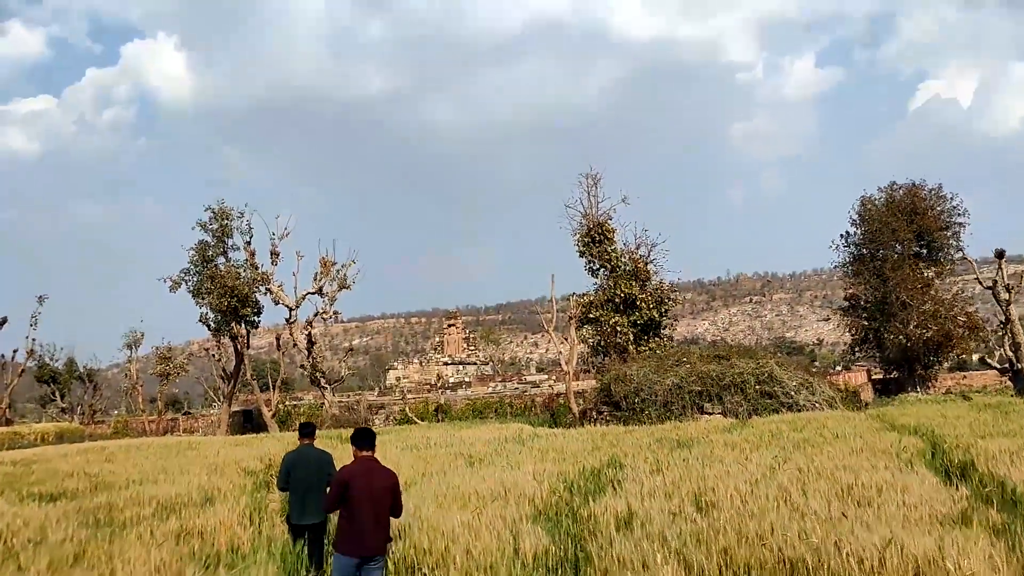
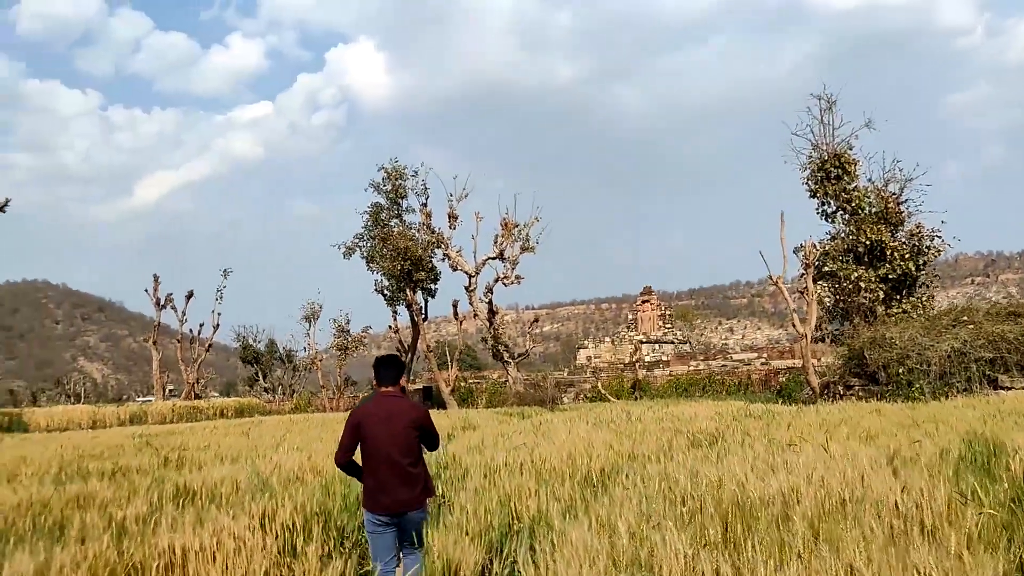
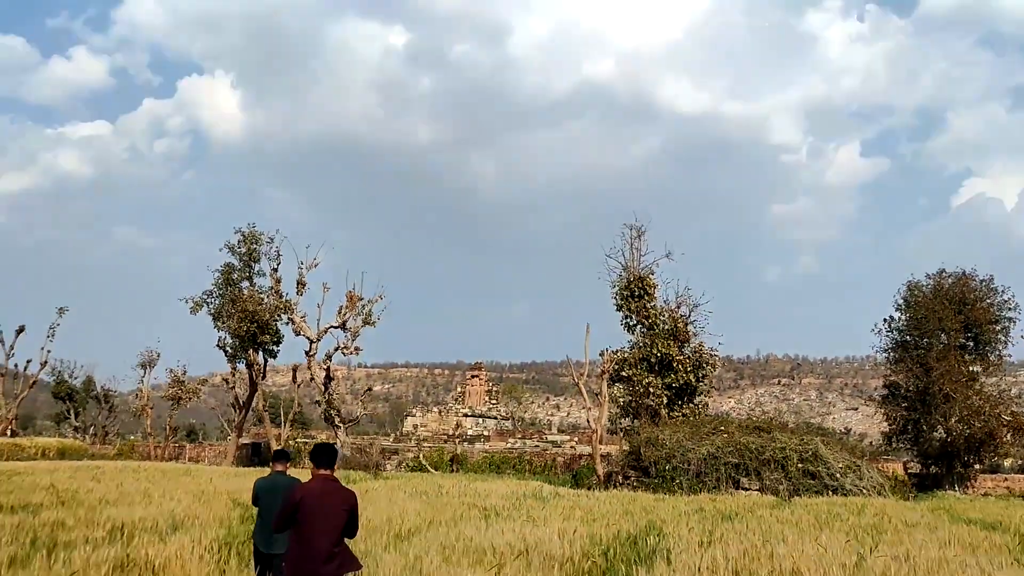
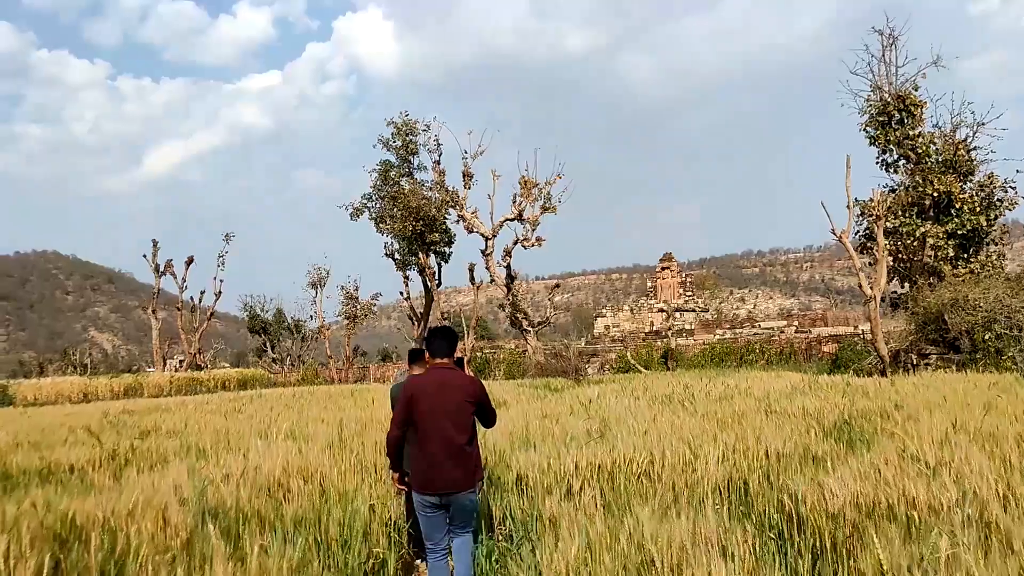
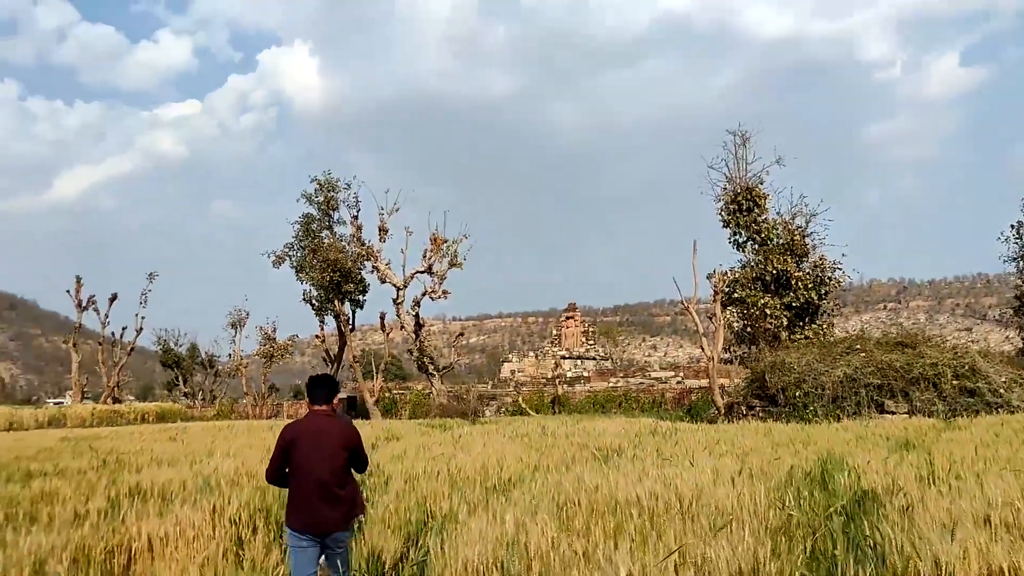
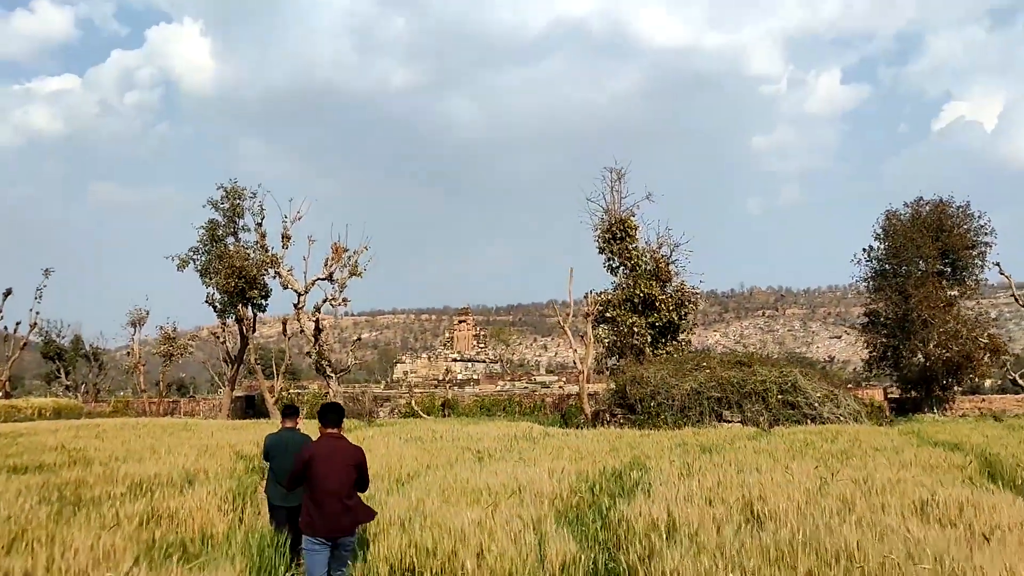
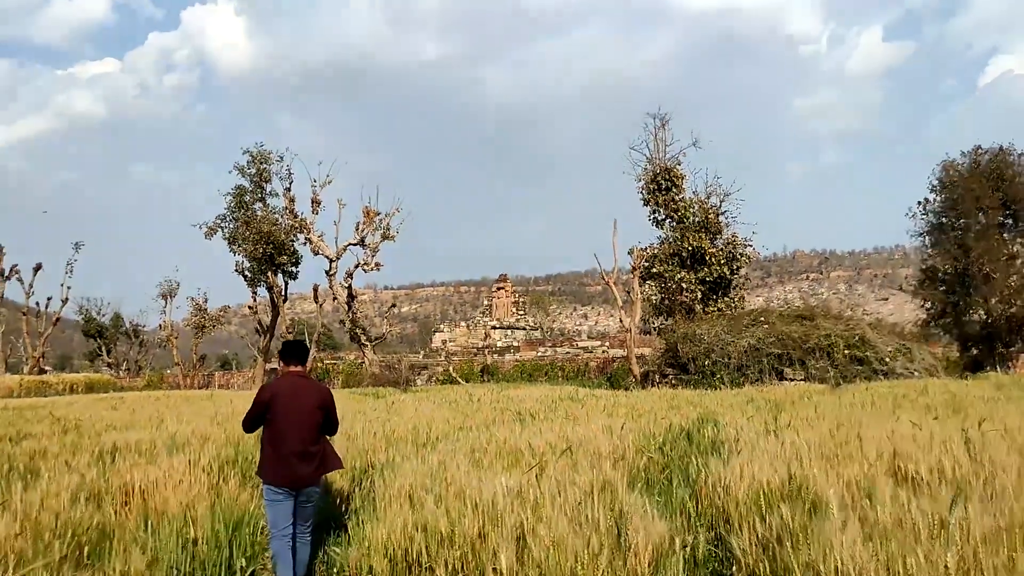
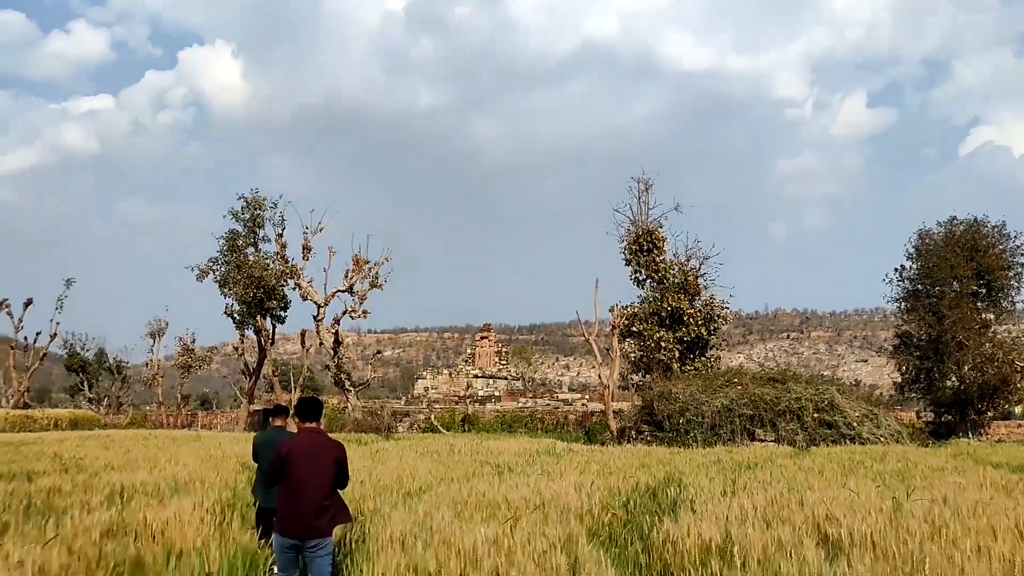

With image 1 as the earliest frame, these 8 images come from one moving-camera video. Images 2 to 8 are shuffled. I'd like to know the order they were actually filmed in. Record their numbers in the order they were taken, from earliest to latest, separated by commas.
6, 3, 8, 7, 5, 2, 4
